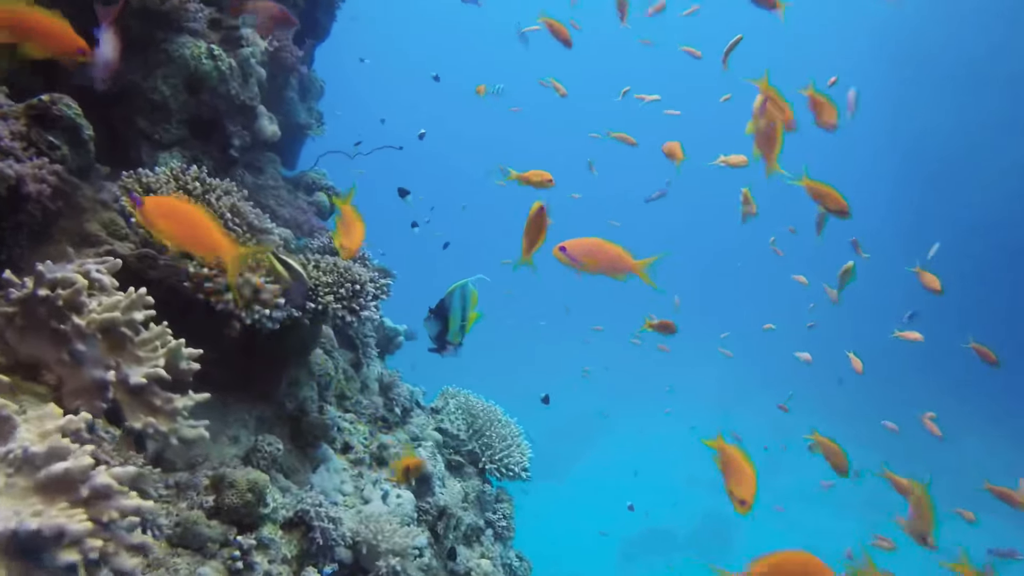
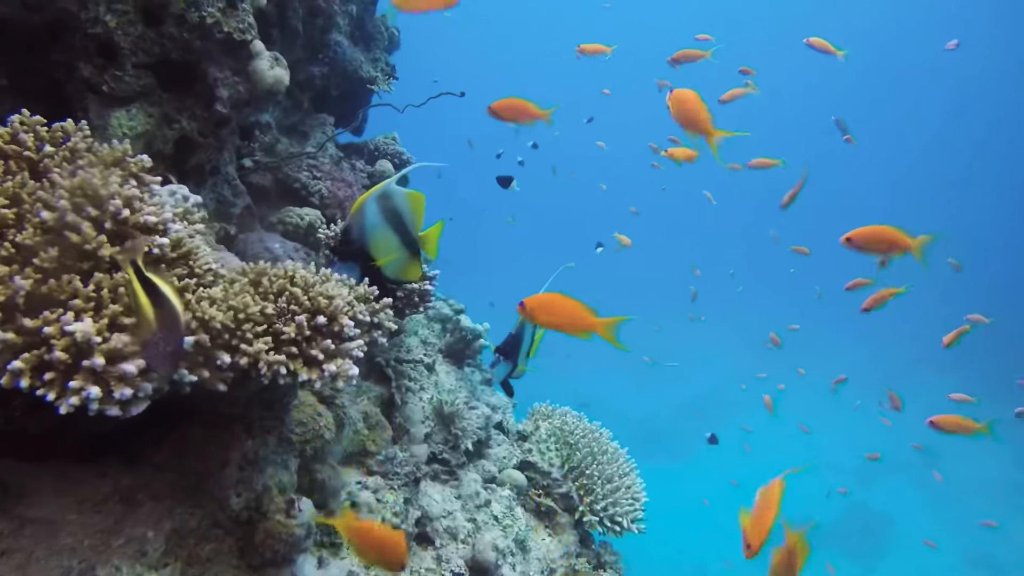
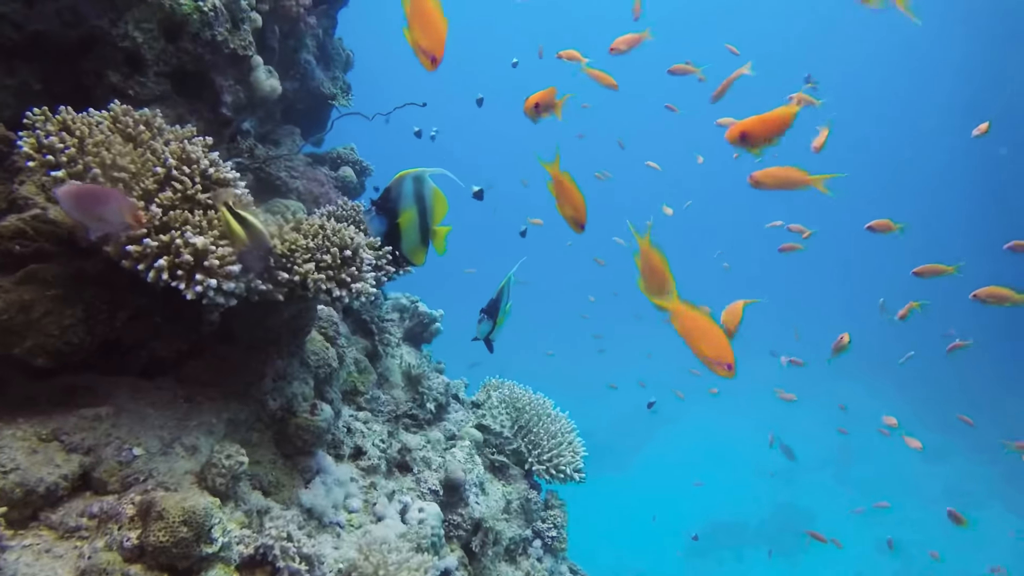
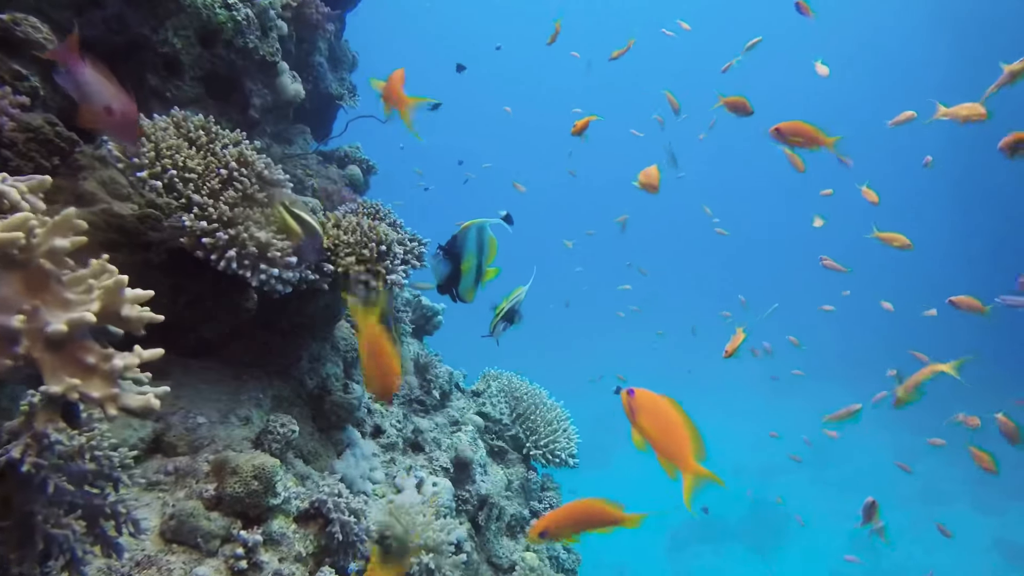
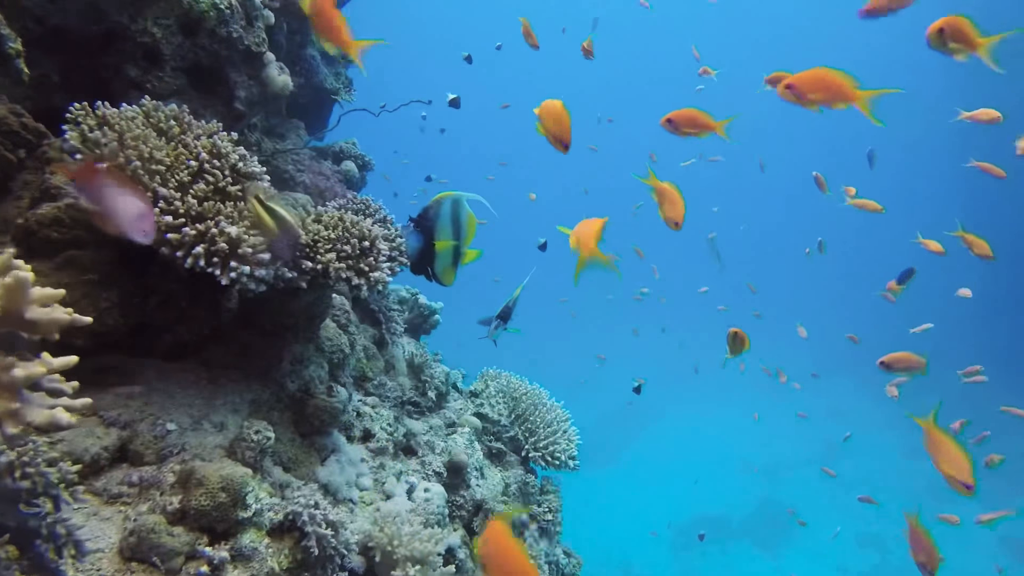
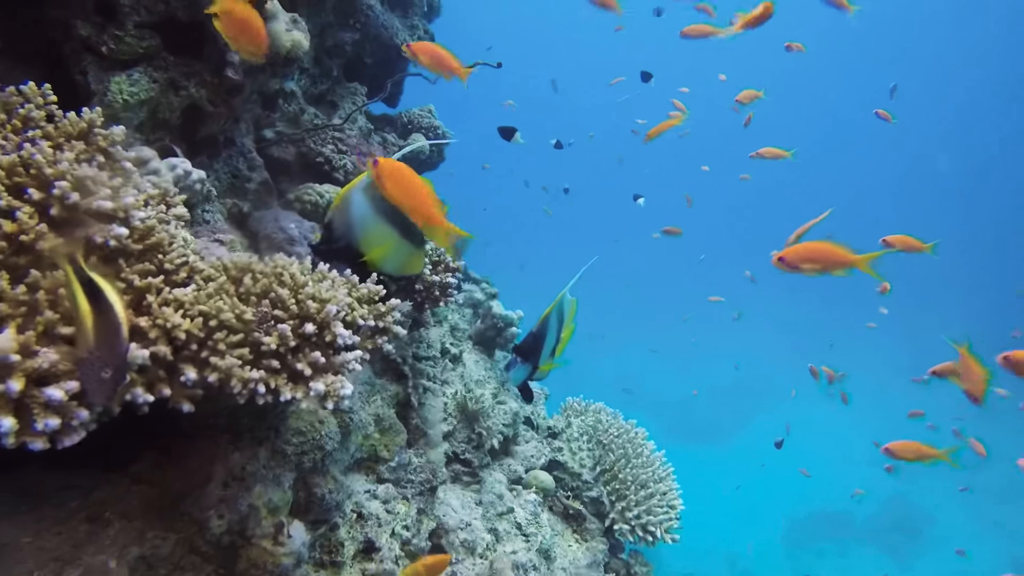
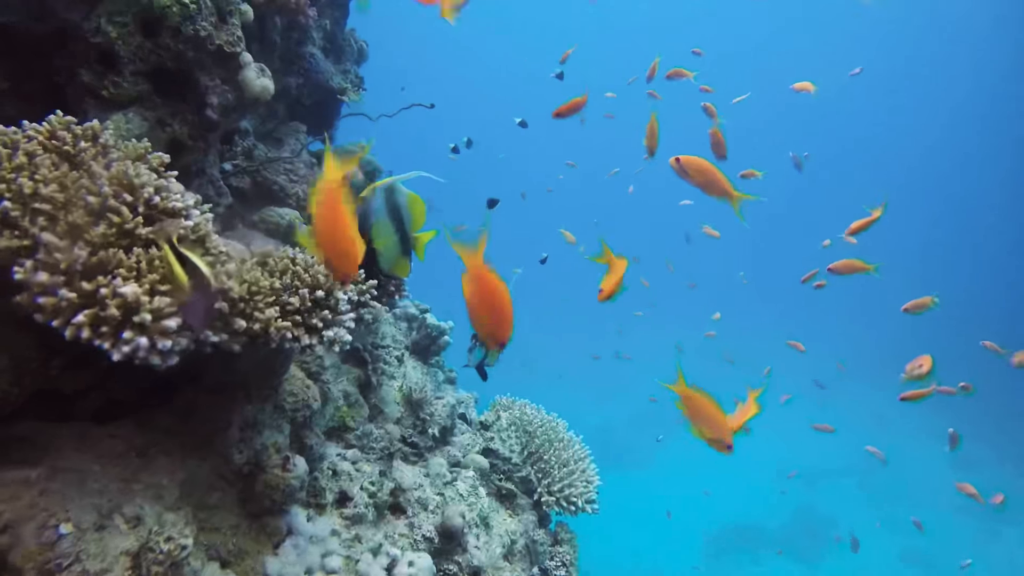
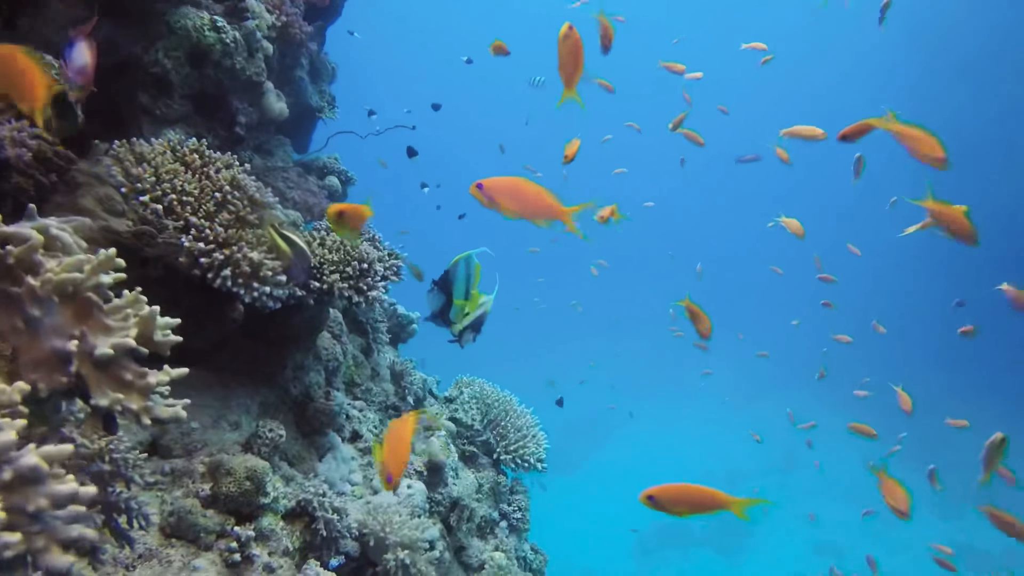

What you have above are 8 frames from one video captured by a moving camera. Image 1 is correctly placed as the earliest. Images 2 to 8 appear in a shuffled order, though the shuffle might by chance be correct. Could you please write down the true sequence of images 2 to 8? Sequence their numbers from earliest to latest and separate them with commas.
8, 4, 5, 3, 7, 2, 6
